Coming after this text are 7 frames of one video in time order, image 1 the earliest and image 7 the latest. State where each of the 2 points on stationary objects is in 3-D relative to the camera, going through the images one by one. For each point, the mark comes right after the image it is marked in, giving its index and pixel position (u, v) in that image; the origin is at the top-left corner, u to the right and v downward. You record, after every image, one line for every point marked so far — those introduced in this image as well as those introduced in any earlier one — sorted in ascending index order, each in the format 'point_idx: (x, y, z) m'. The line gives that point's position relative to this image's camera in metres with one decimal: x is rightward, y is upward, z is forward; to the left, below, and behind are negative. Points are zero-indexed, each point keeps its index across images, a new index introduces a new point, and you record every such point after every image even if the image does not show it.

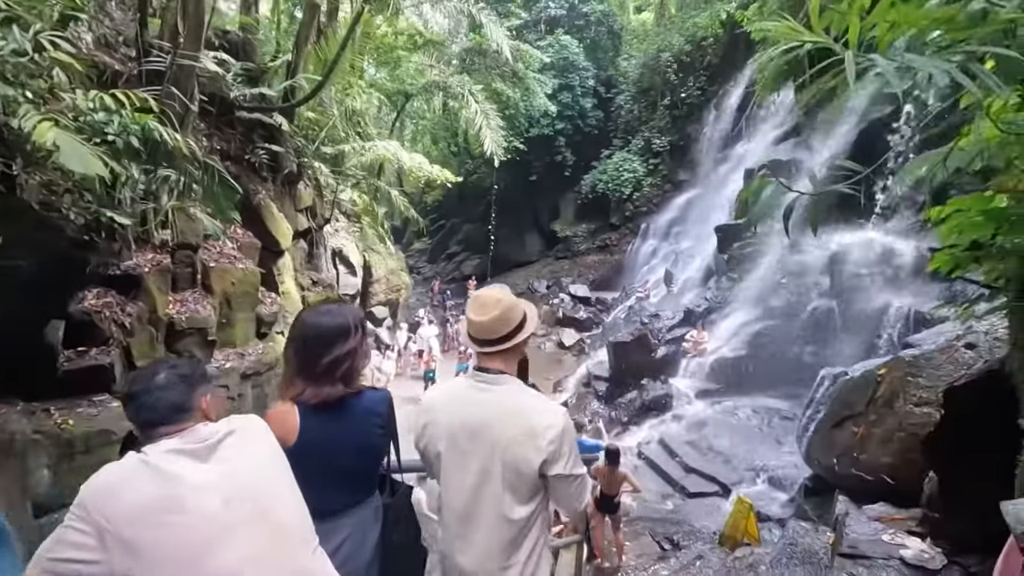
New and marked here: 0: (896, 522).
0: (+3.4, -2.1, +4.8) m
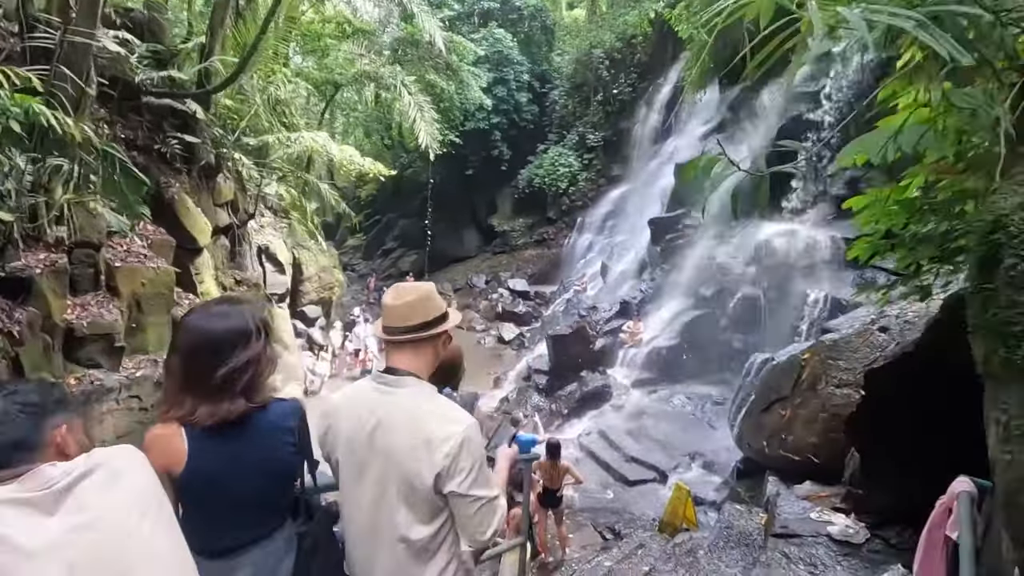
0: (+2.9, -2.0, +5.0) m
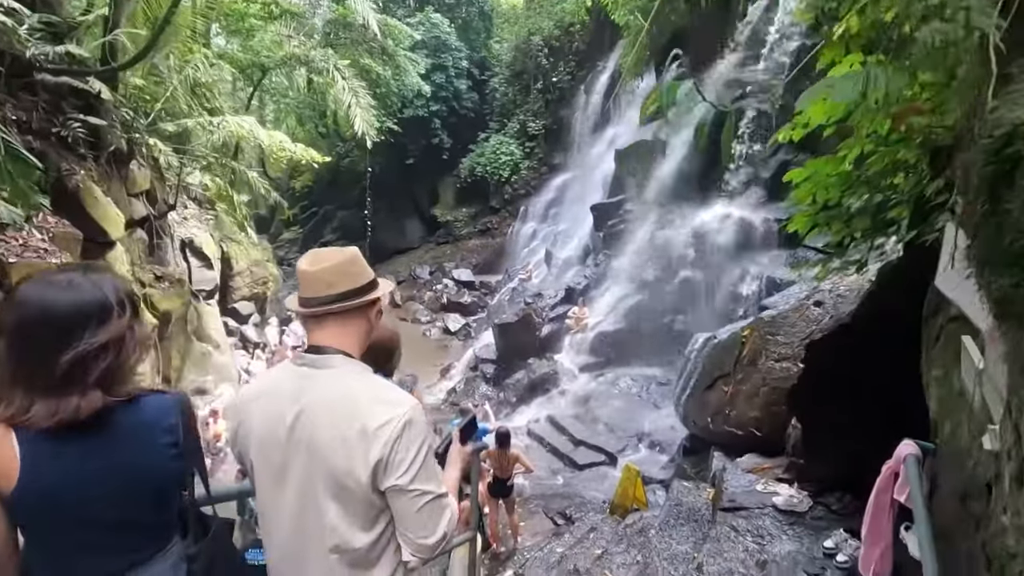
0: (+2.4, -1.7, +5.1) m
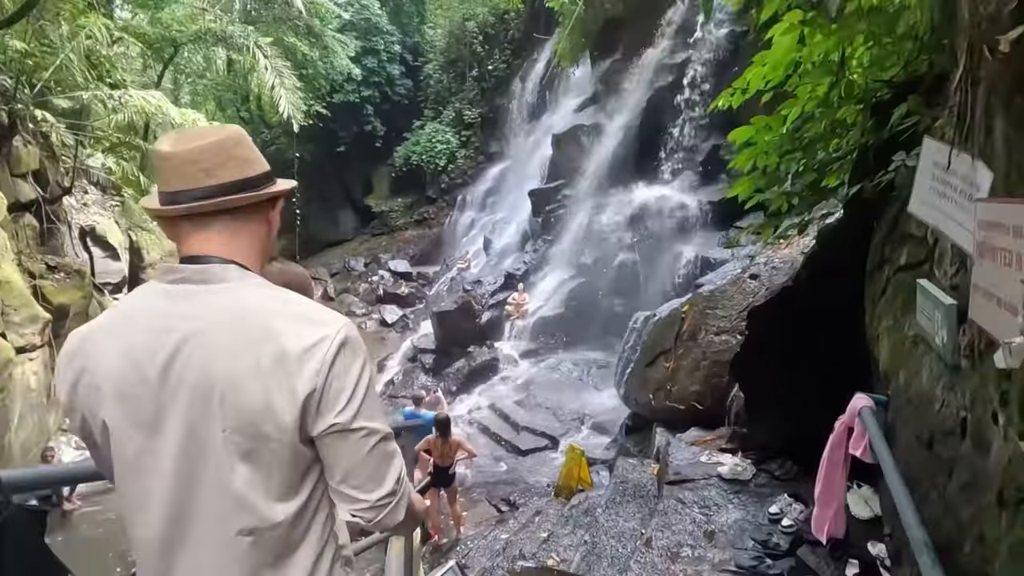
0: (+1.9, -1.5, +5.1) m
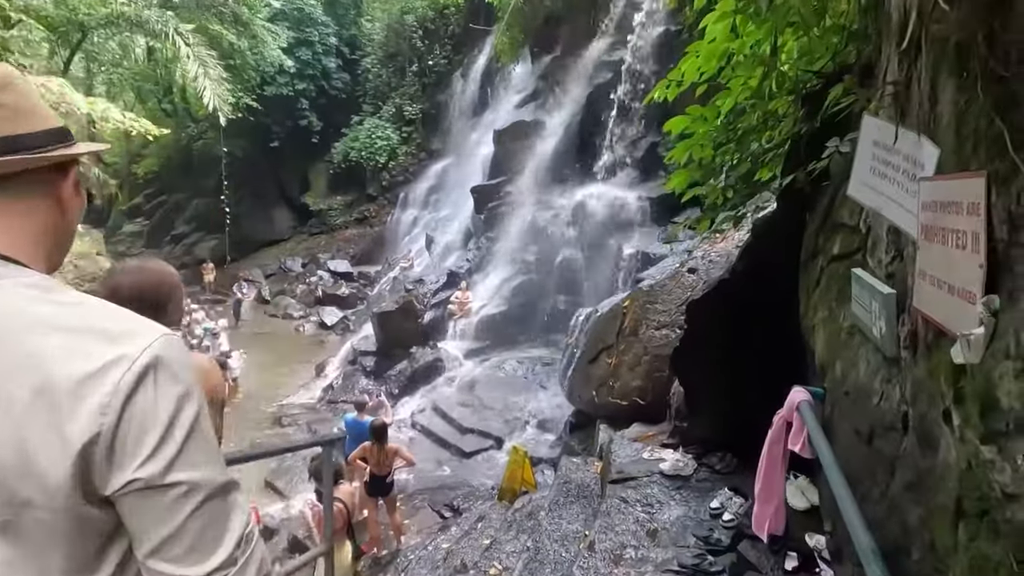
0: (+1.3, -1.4, +5.0) m
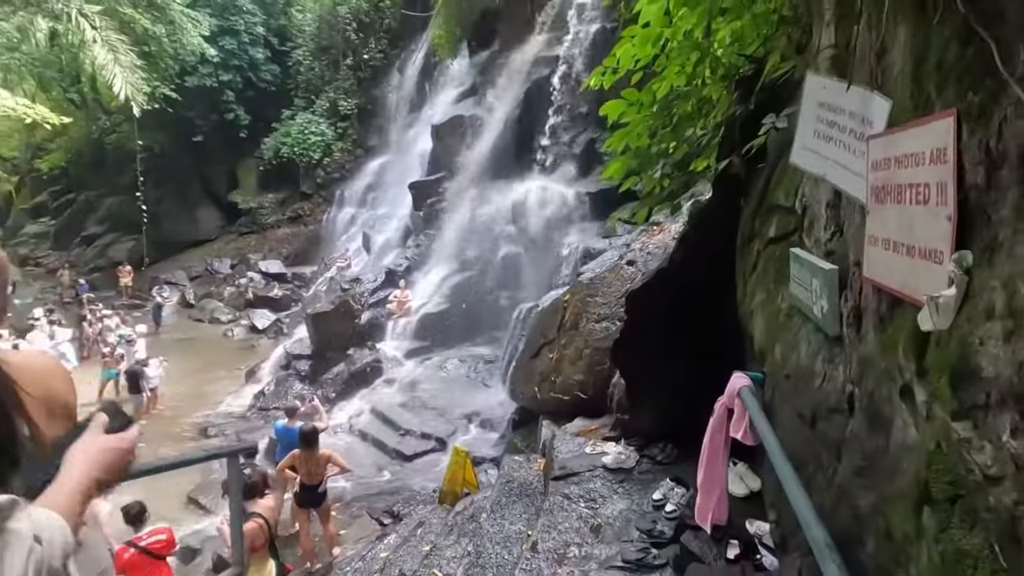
0: (+0.7, -1.3, +5.0) m
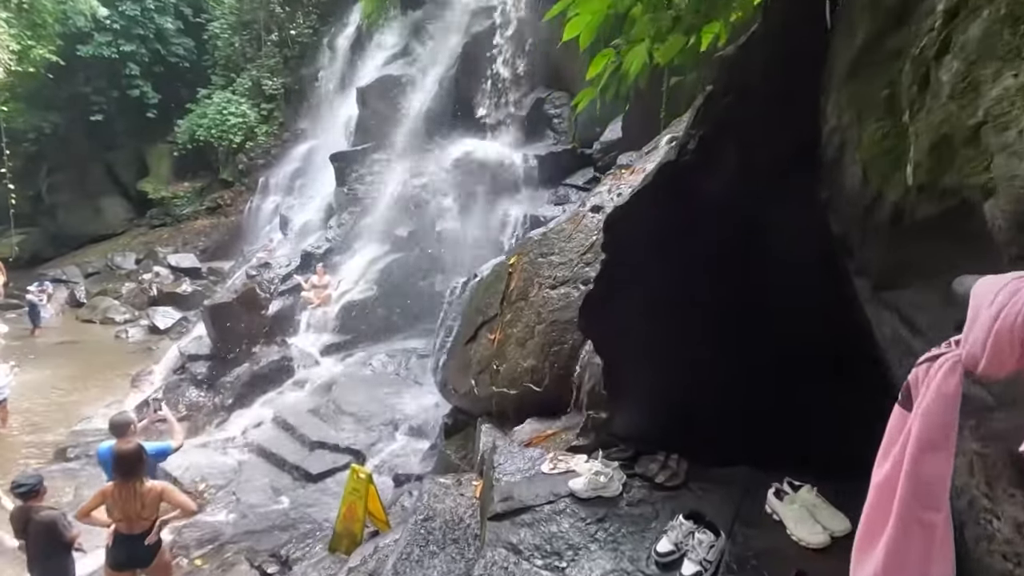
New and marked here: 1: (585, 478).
0: (+0.2, -1.0, +3.4) m
1: (+0.4, -1.0, +2.8) m
